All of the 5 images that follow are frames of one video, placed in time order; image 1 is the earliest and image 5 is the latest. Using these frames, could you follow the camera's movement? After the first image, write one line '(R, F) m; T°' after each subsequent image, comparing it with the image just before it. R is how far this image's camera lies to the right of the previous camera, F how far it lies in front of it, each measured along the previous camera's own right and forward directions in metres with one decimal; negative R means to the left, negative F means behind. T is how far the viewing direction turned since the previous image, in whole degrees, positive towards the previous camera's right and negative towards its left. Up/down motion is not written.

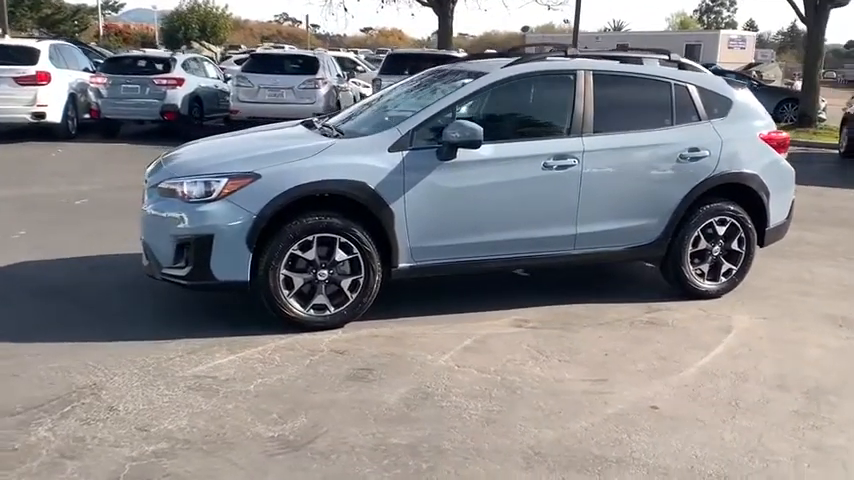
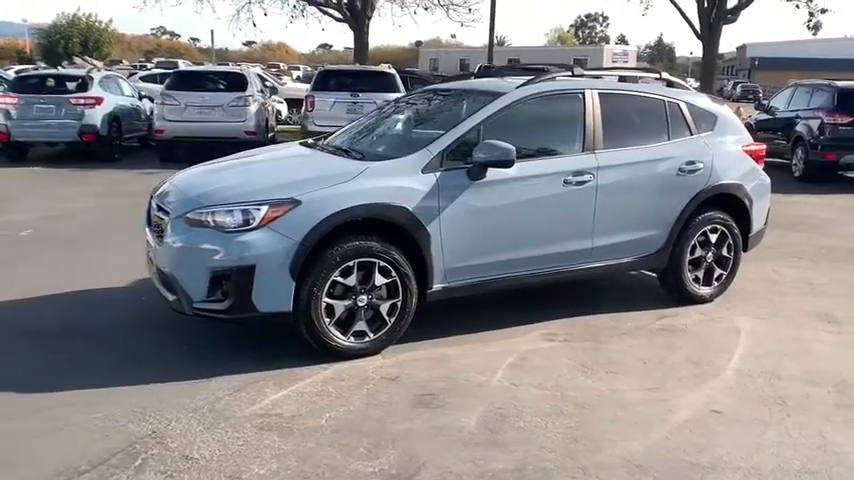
(-1.1, +0.1) m; +9°
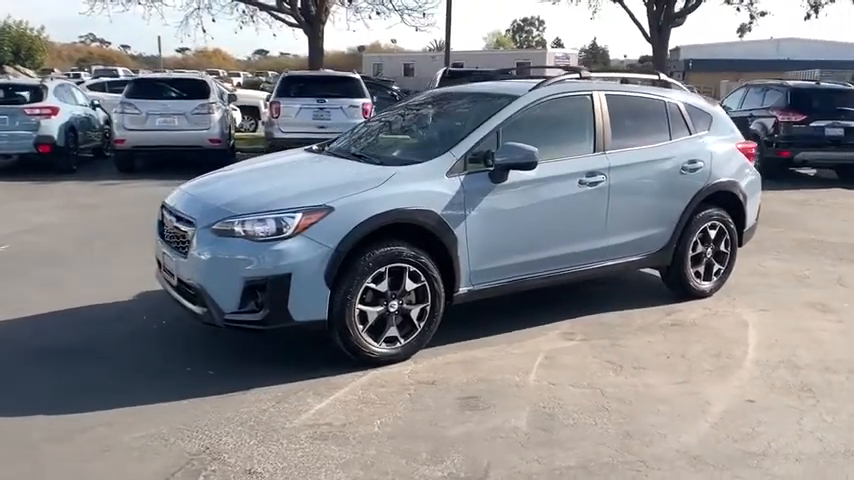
(-0.7, 0.0) m; +4°
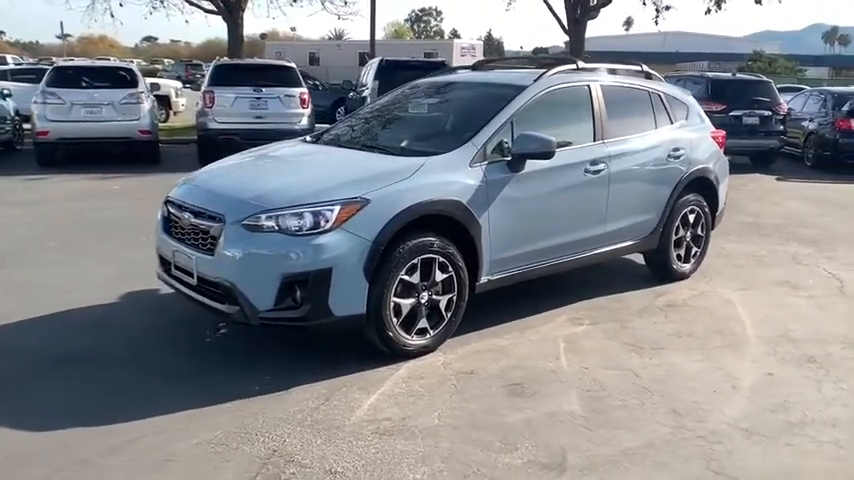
(-1.0, +0.1) m; +8°
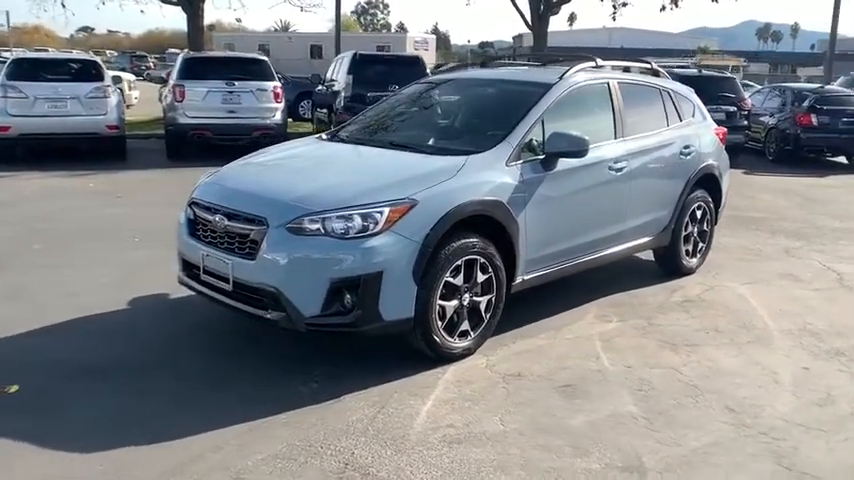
(-0.7, +0.1) m; +4°
